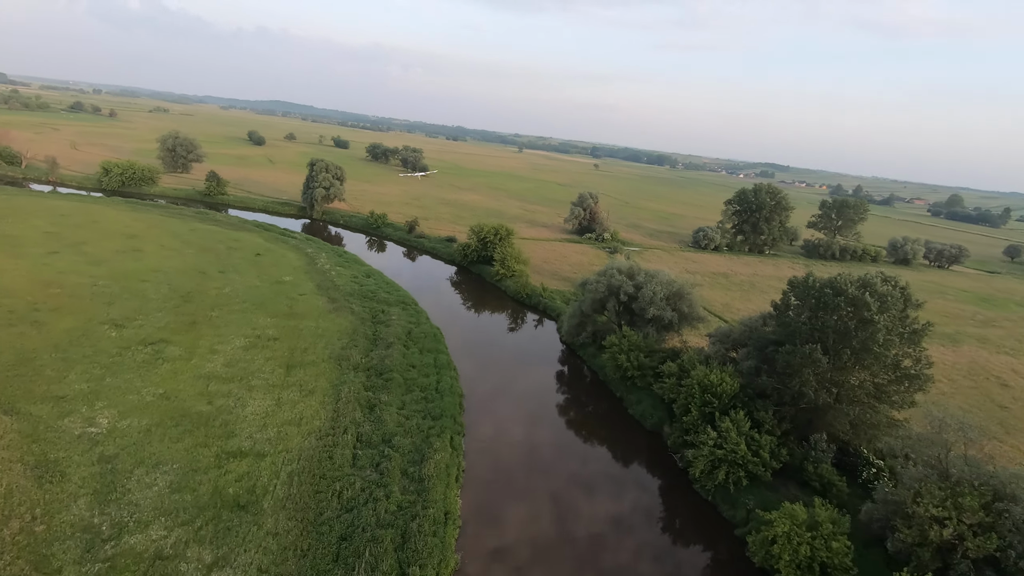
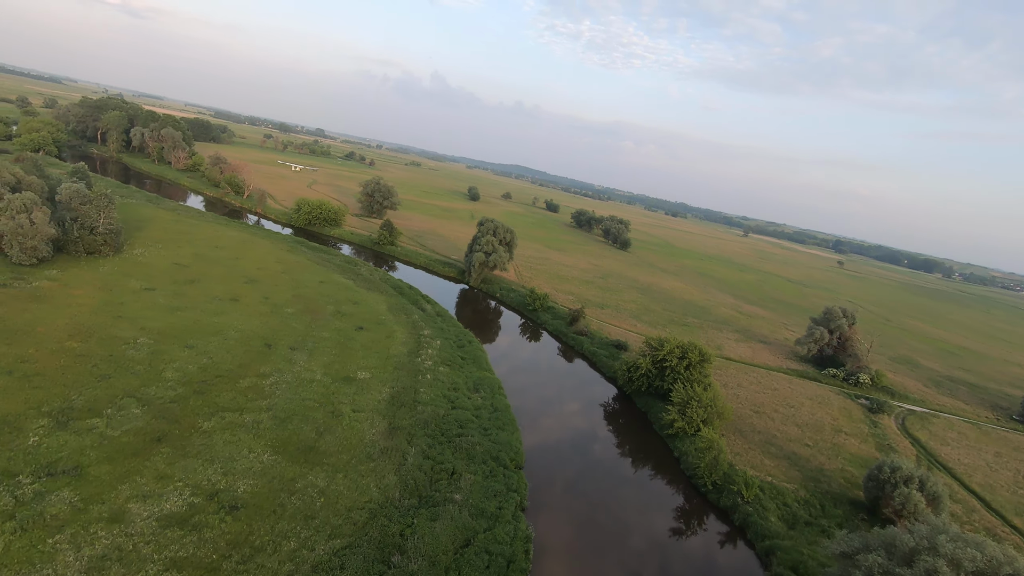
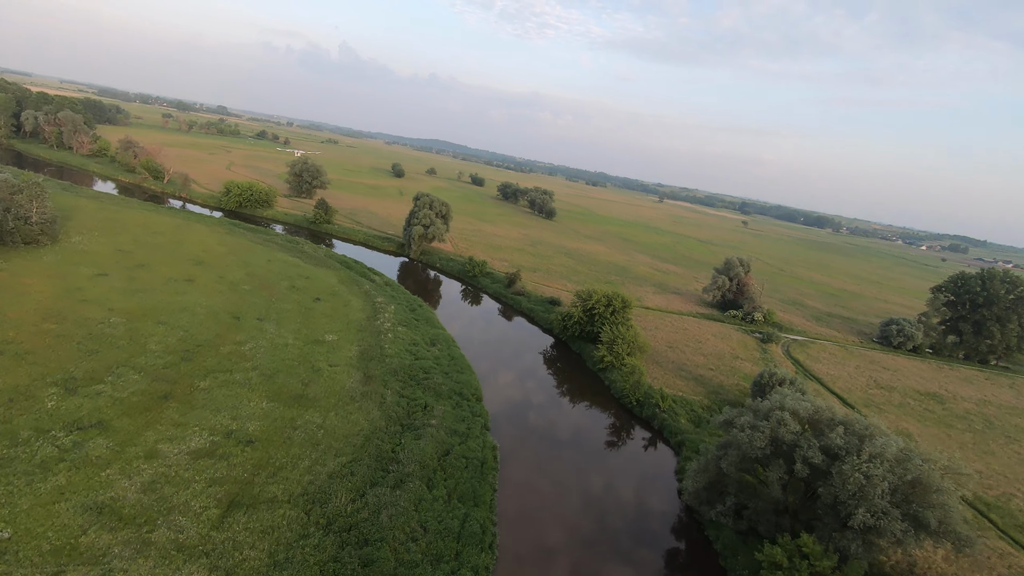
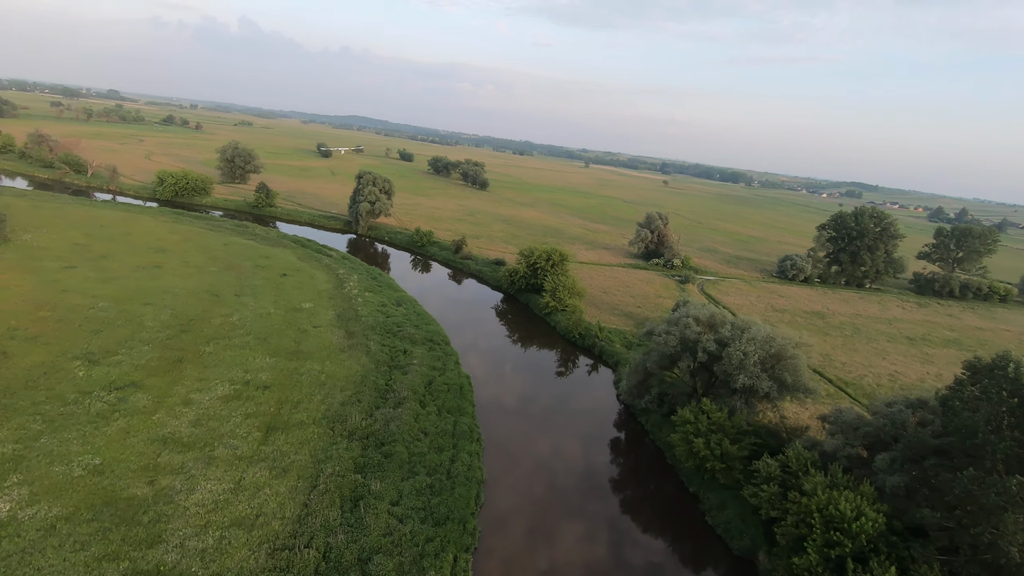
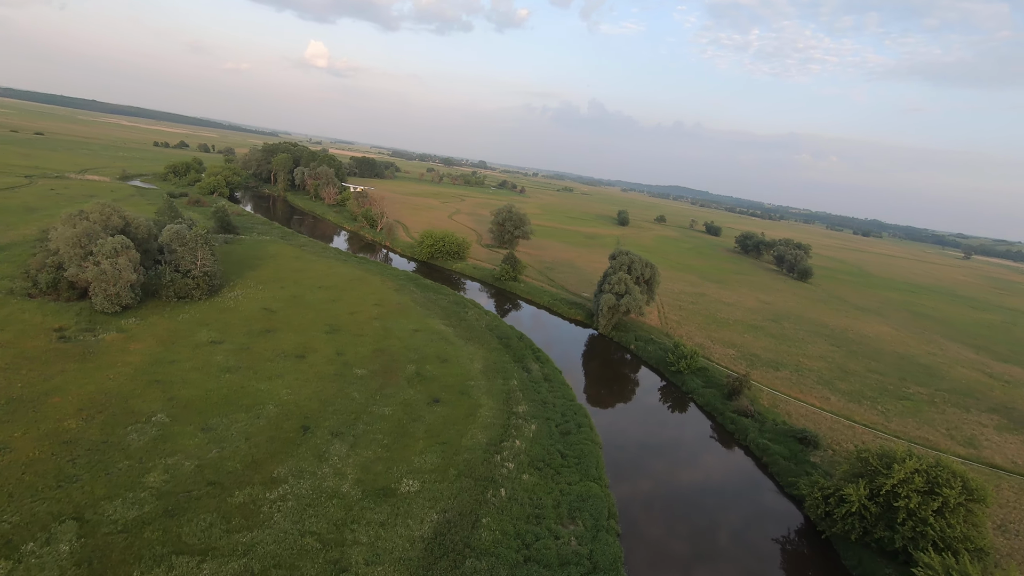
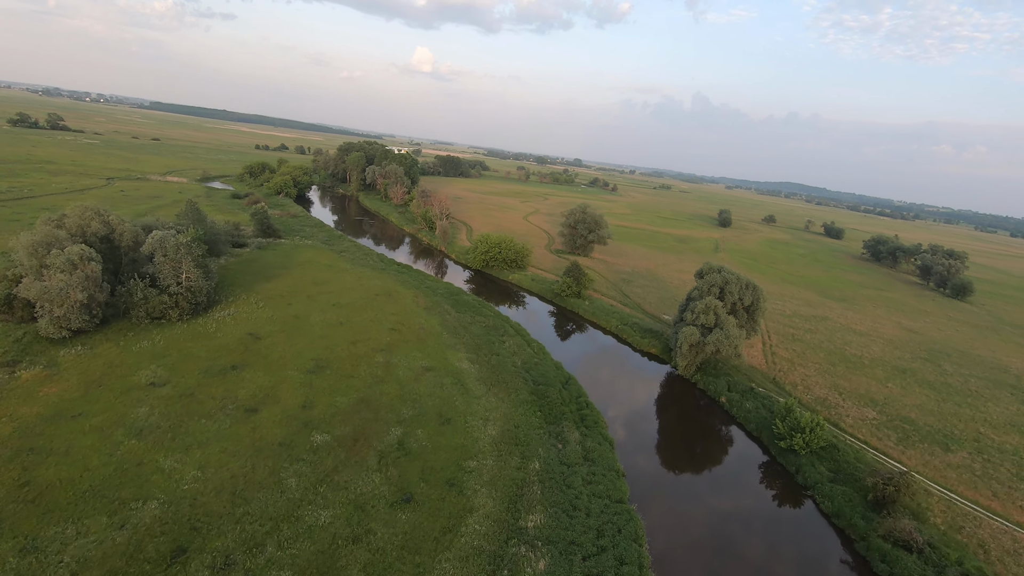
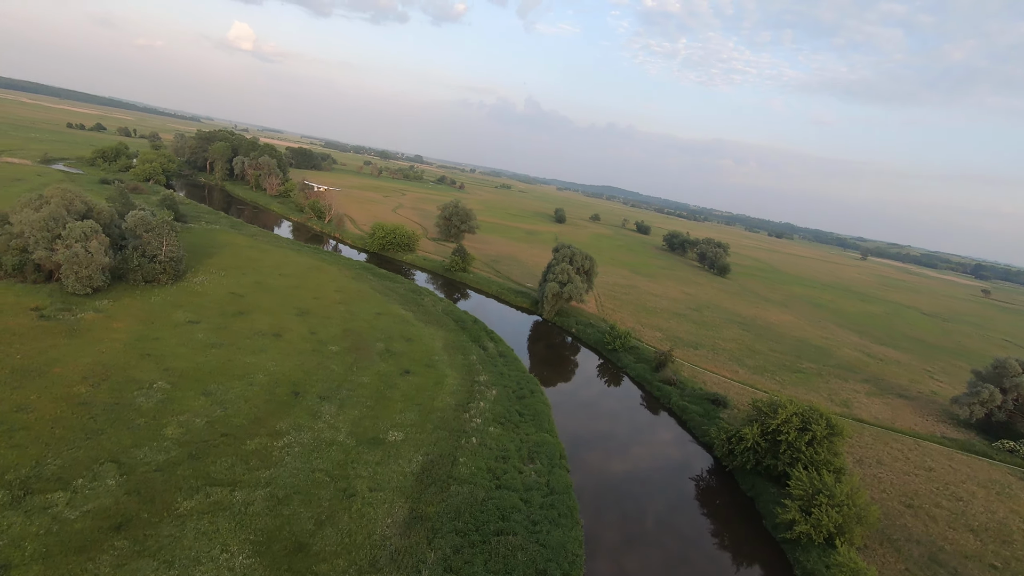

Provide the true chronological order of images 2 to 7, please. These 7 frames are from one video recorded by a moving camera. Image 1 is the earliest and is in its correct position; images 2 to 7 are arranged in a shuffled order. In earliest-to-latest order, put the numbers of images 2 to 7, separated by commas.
4, 3, 2, 7, 5, 6
